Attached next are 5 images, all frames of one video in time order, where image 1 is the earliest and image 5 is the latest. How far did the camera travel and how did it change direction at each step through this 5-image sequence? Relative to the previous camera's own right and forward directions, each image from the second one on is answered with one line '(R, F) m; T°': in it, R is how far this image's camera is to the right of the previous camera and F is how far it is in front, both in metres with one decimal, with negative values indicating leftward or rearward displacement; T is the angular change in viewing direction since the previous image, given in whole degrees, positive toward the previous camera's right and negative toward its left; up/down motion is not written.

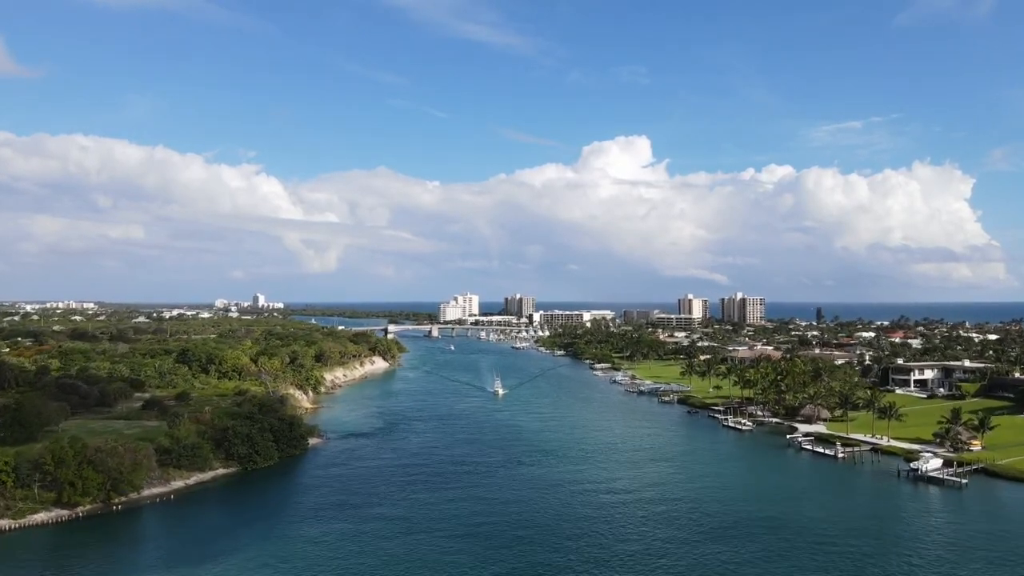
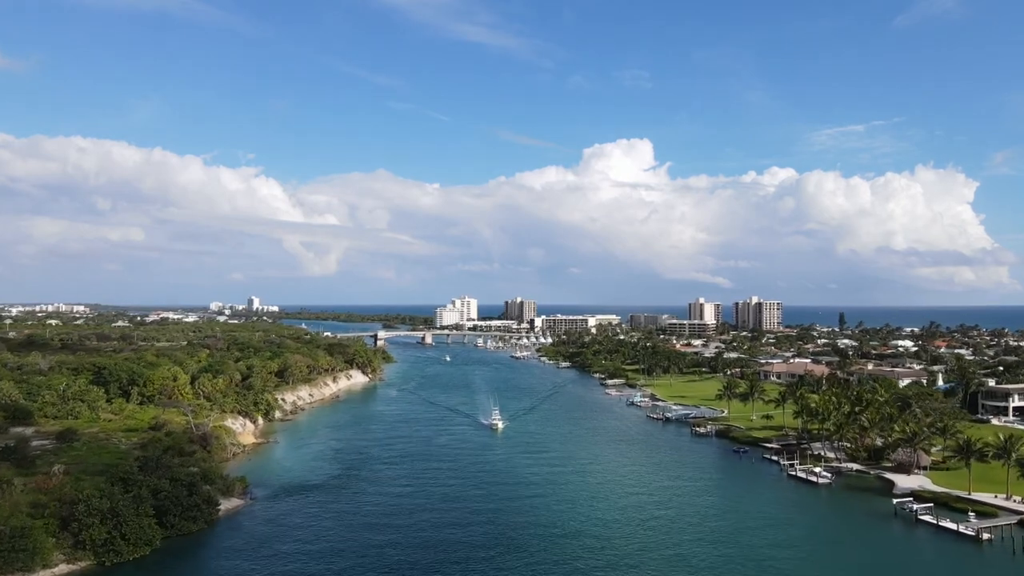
(+0.4, +20.9) m; 0°
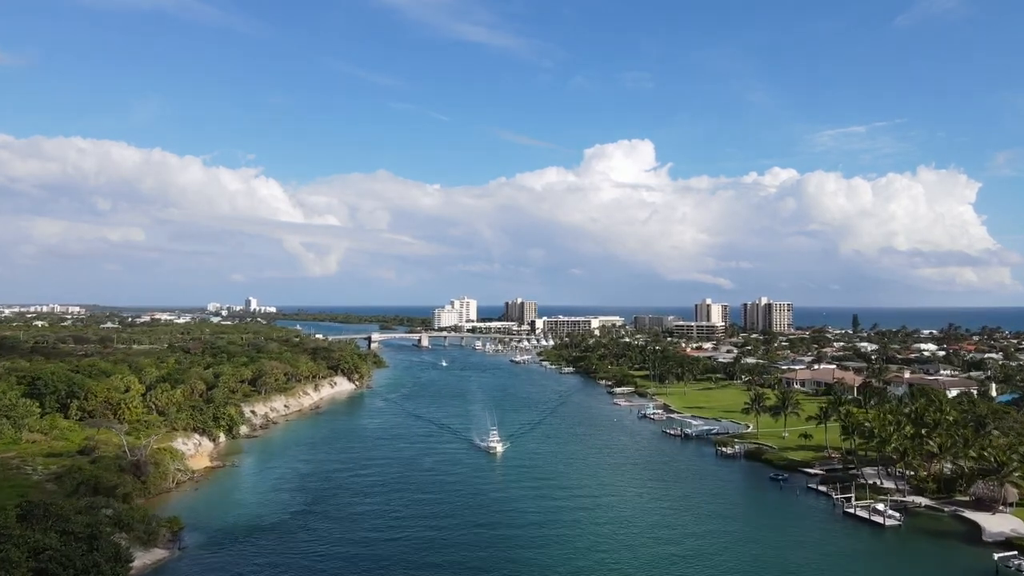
(+0.3, +11.2) m; 0°
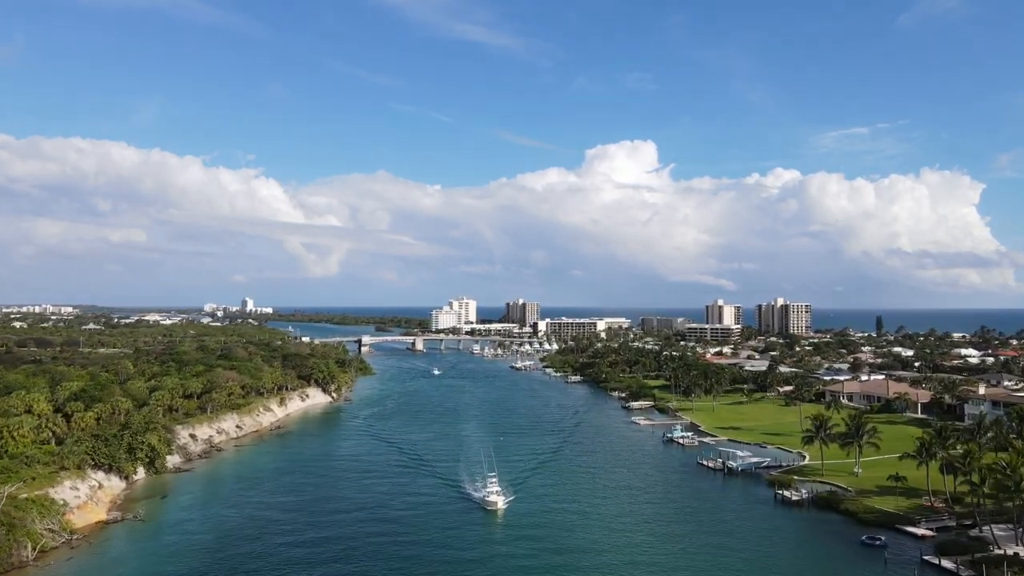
(+0.2, +16.8) m; 0°
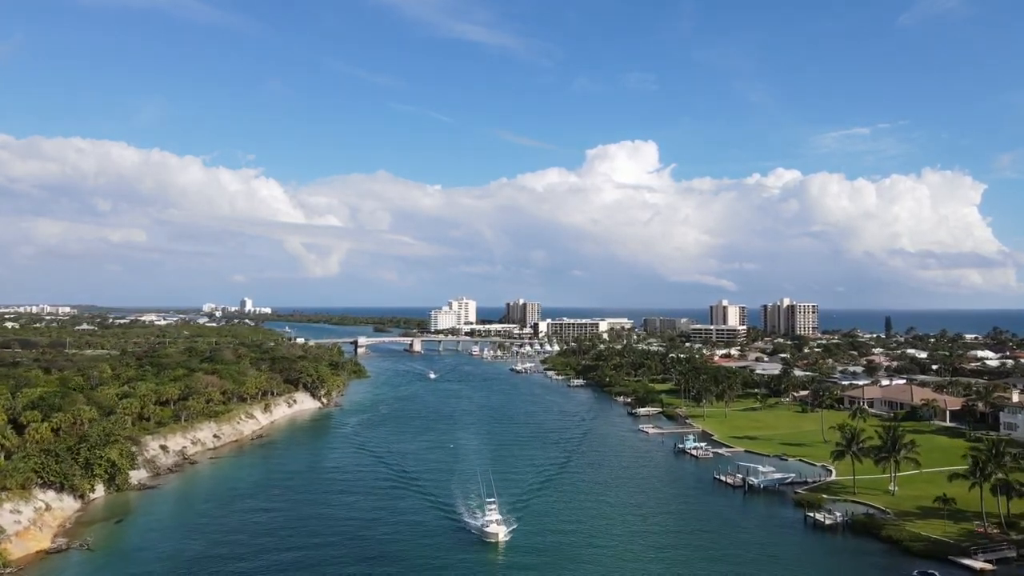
(+0.1, +5.9) m; 0°
